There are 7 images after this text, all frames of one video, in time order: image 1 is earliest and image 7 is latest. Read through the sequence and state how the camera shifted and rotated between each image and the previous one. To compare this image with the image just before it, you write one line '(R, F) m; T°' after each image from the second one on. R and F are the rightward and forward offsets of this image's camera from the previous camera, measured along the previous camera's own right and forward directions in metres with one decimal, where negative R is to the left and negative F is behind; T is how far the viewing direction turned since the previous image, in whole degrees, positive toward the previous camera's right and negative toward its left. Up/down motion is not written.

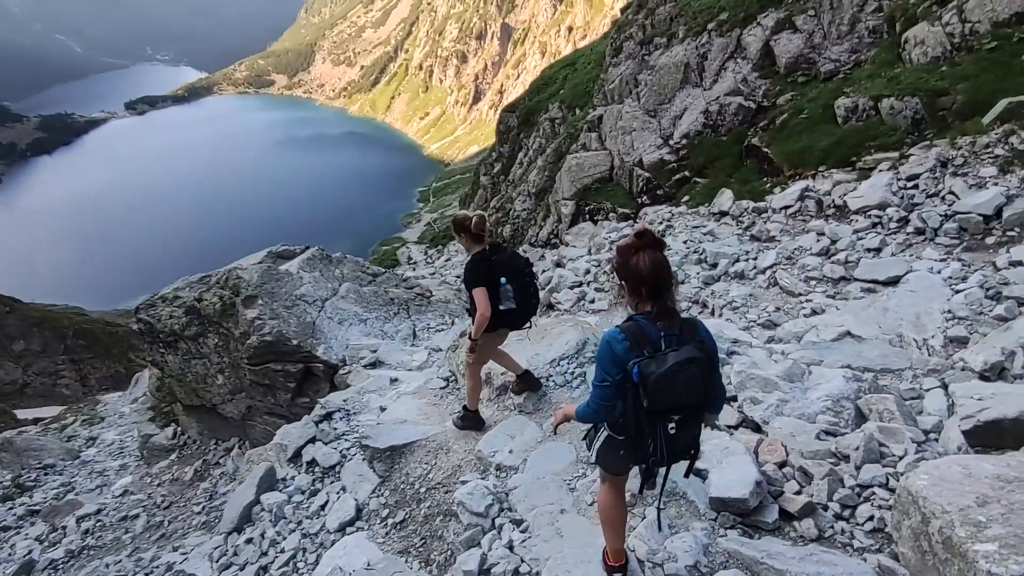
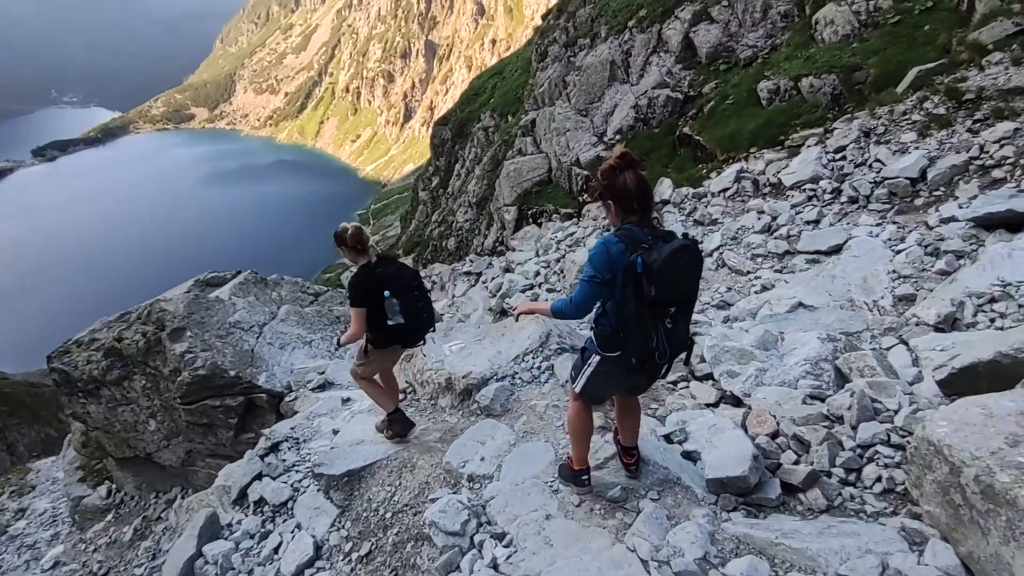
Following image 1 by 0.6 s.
(0.0, +0.5) m; +5°
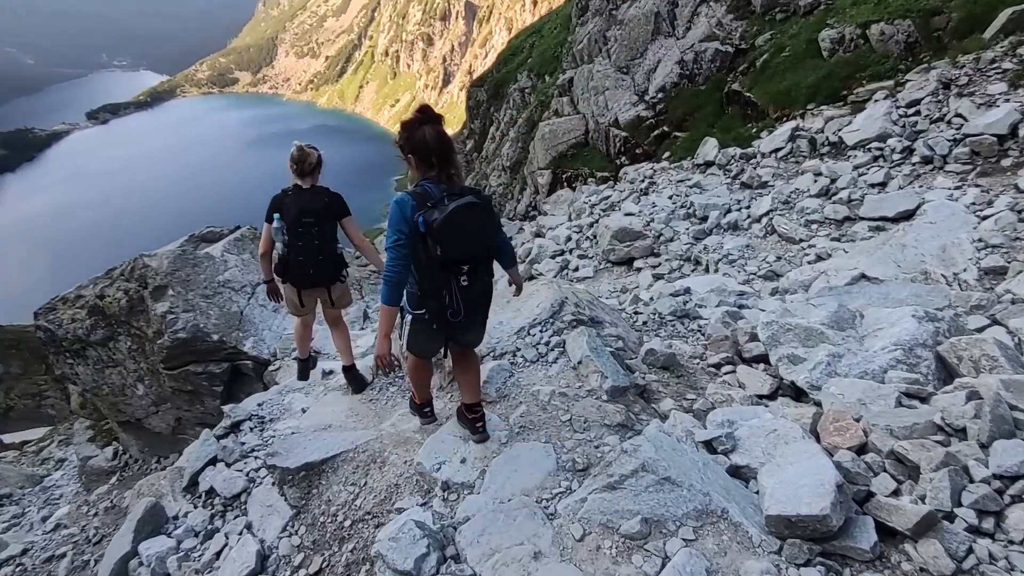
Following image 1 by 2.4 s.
(+0.3, +1.2) m; -3°
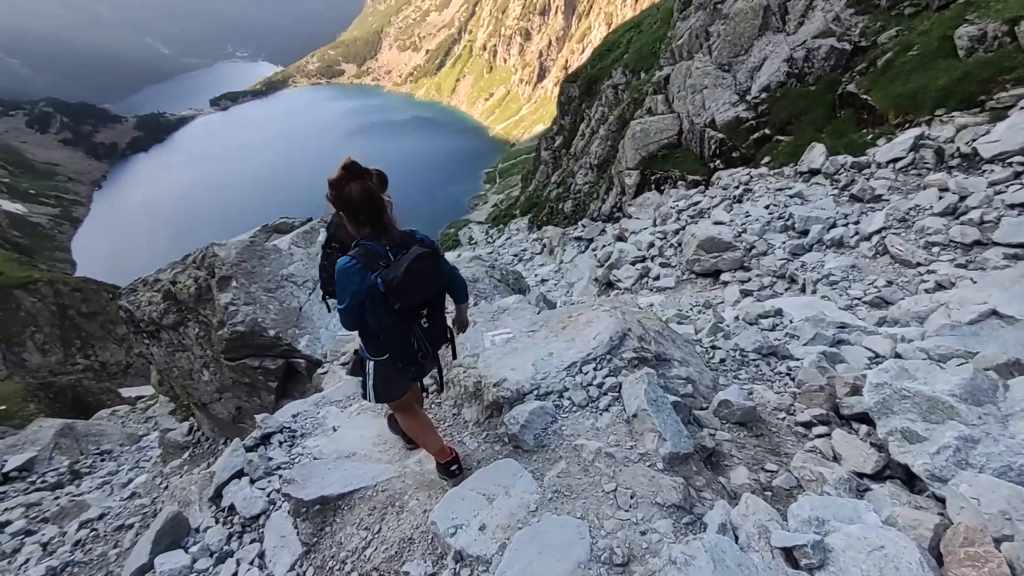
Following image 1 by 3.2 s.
(+0.2, +0.6) m; -8°
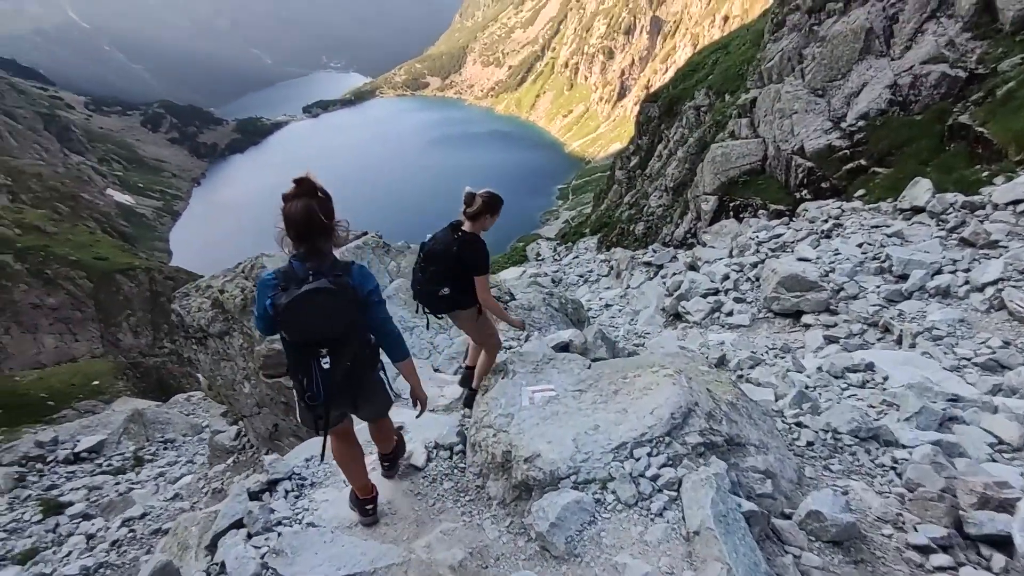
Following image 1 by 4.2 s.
(+0.1, +0.7) m; -6°
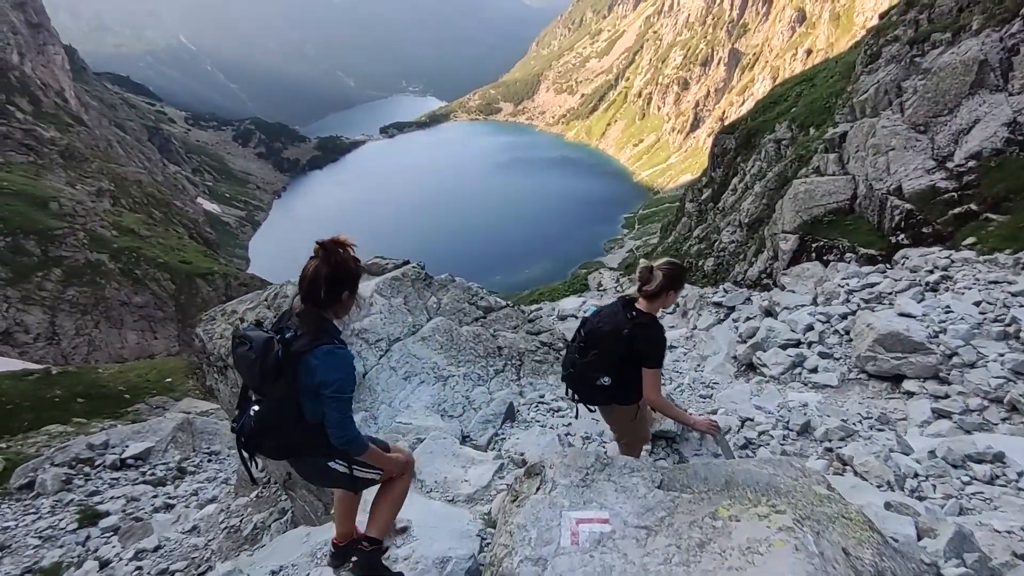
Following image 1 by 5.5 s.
(+0.1, +1.3) m; -6°
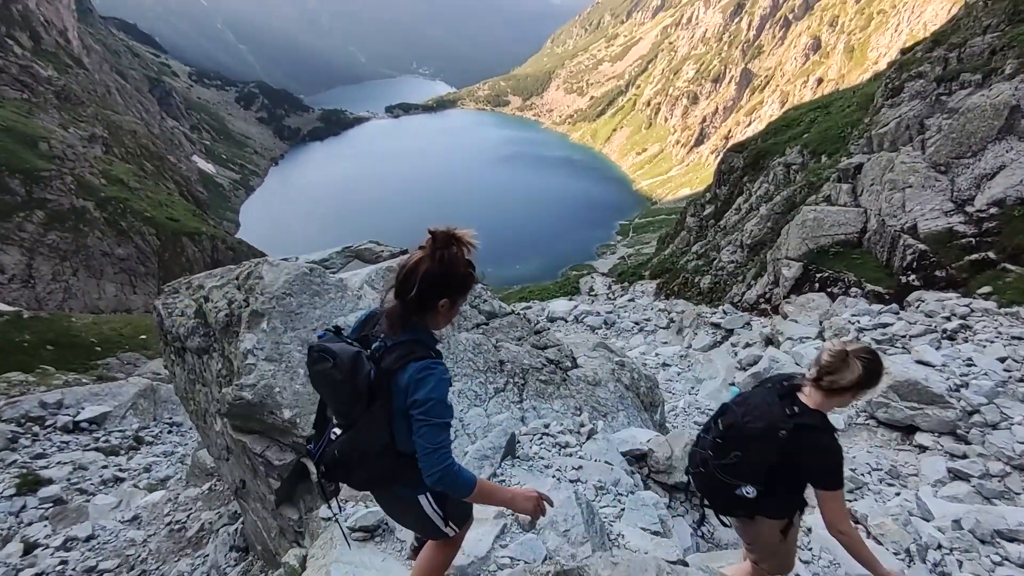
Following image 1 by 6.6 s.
(-0.3, +1.1) m; +1°
